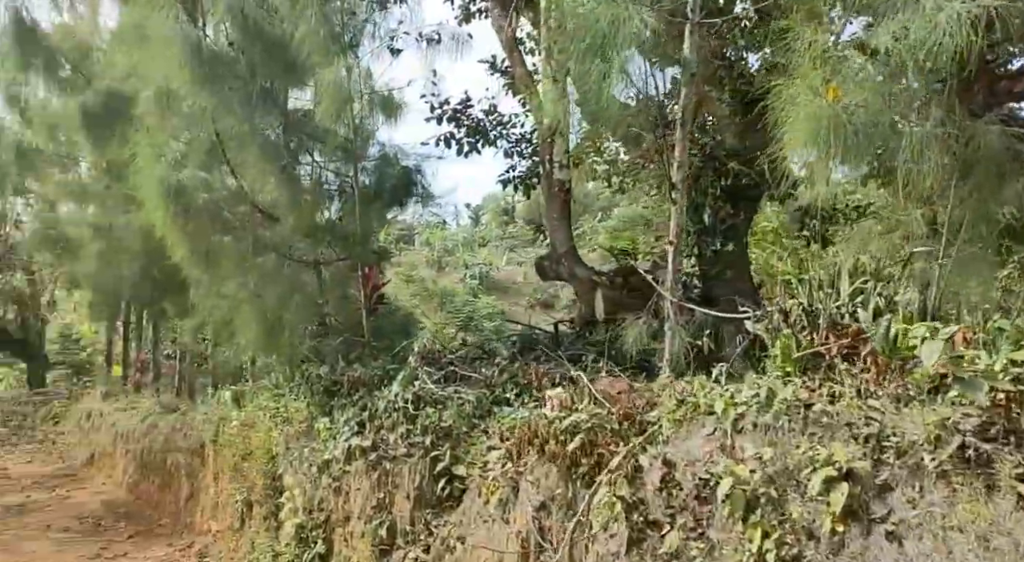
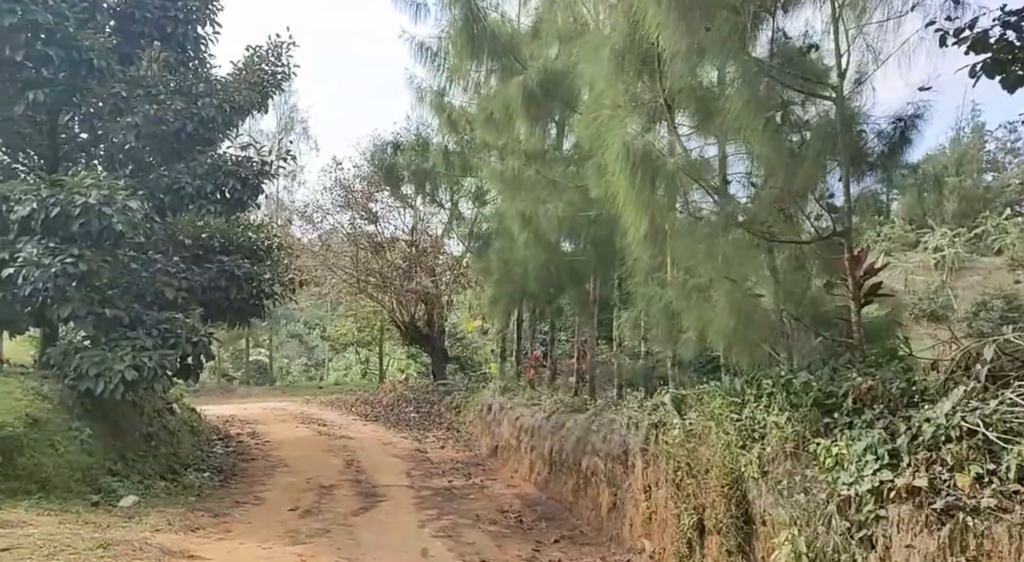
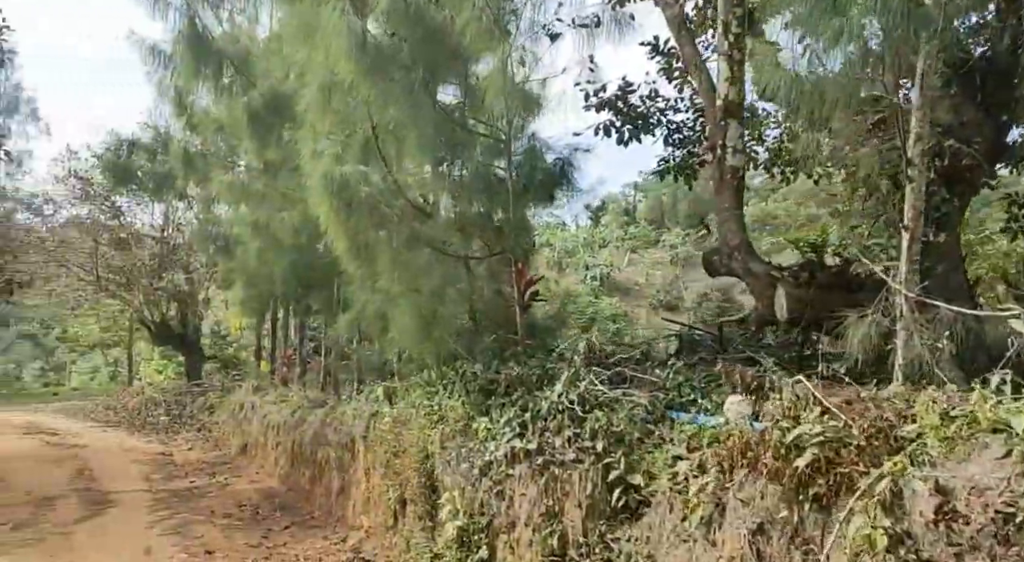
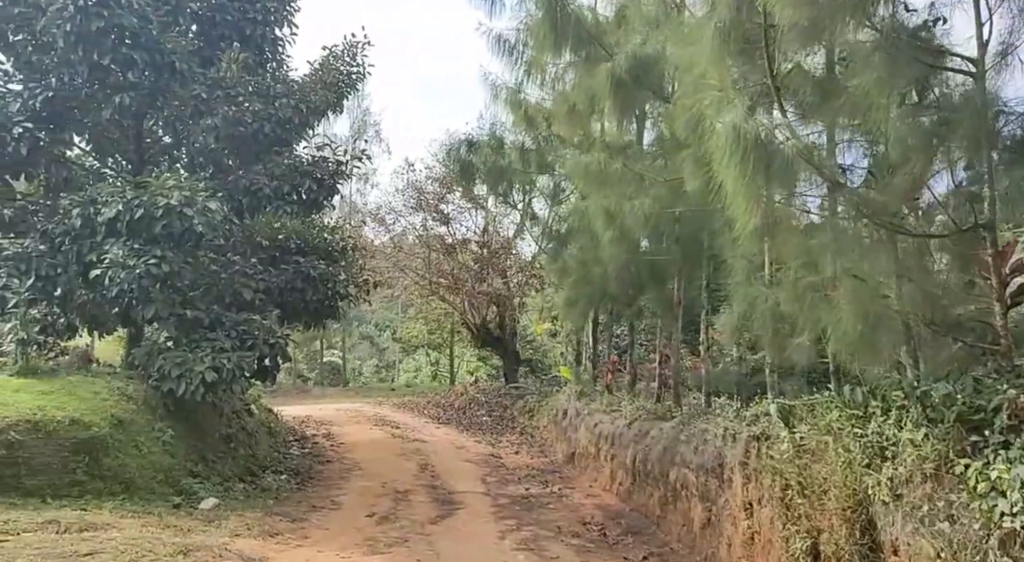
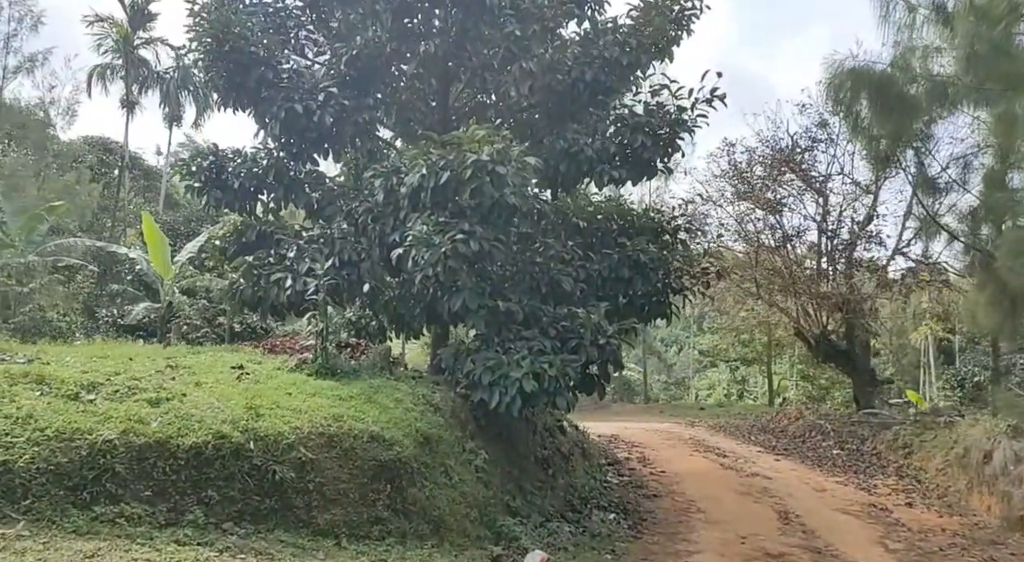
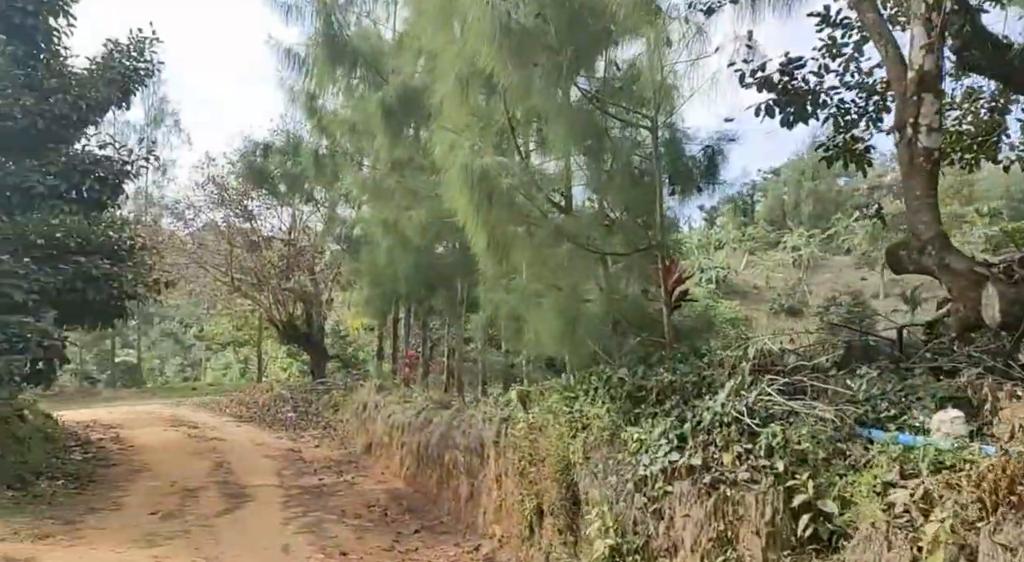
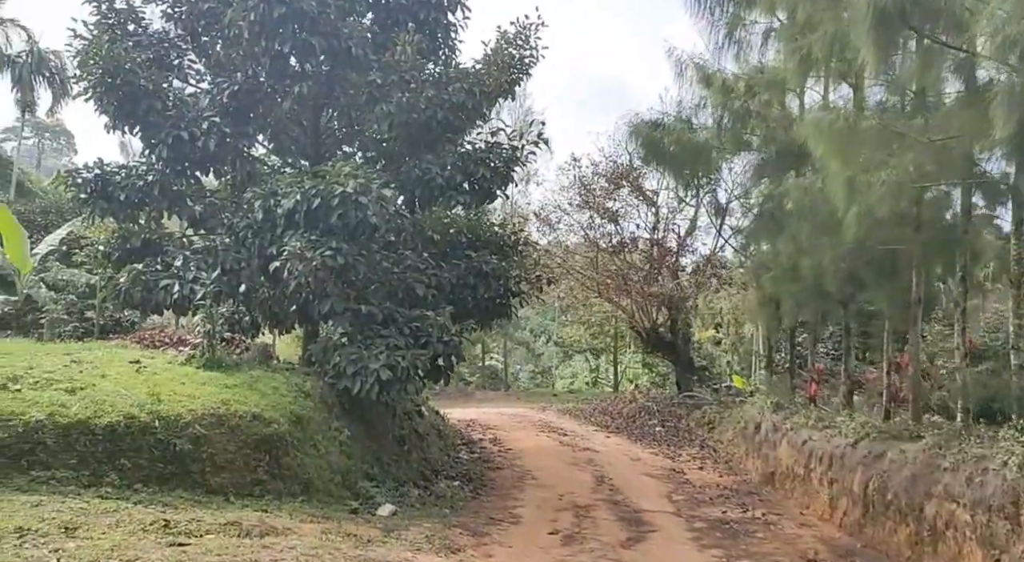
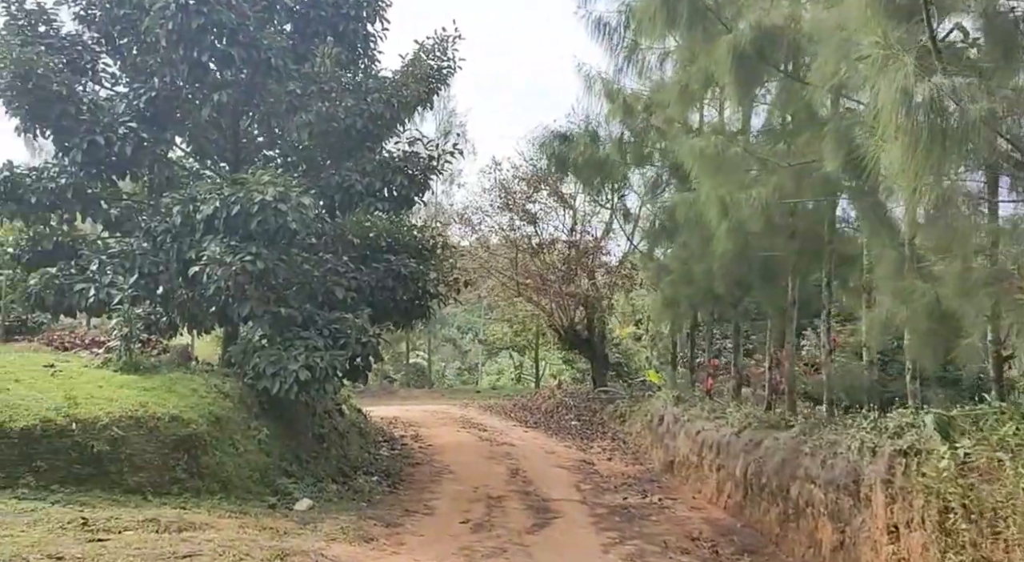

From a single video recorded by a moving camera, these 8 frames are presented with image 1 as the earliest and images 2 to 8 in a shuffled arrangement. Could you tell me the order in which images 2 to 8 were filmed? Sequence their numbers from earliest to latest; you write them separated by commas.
3, 6, 2, 4, 8, 7, 5
